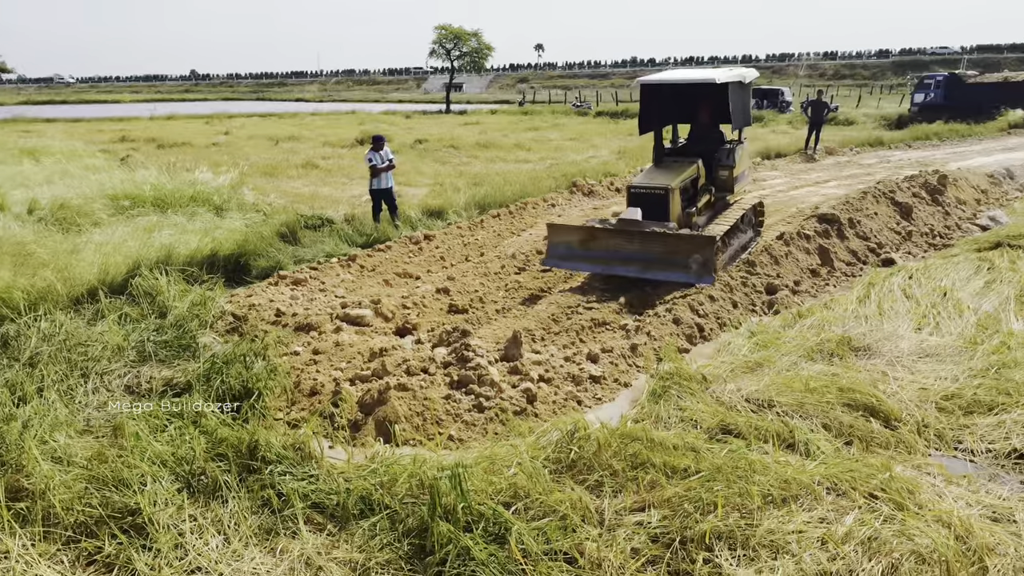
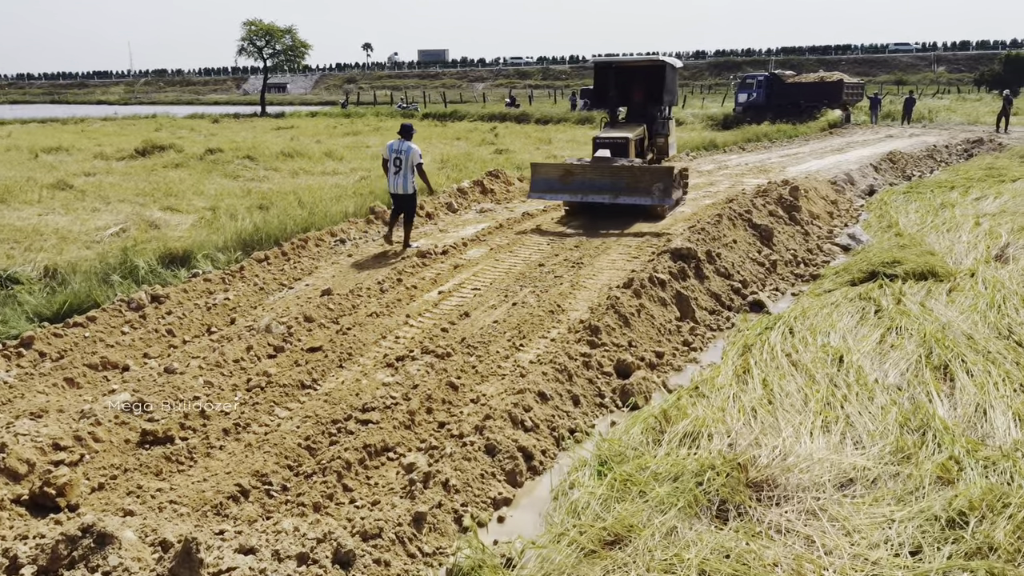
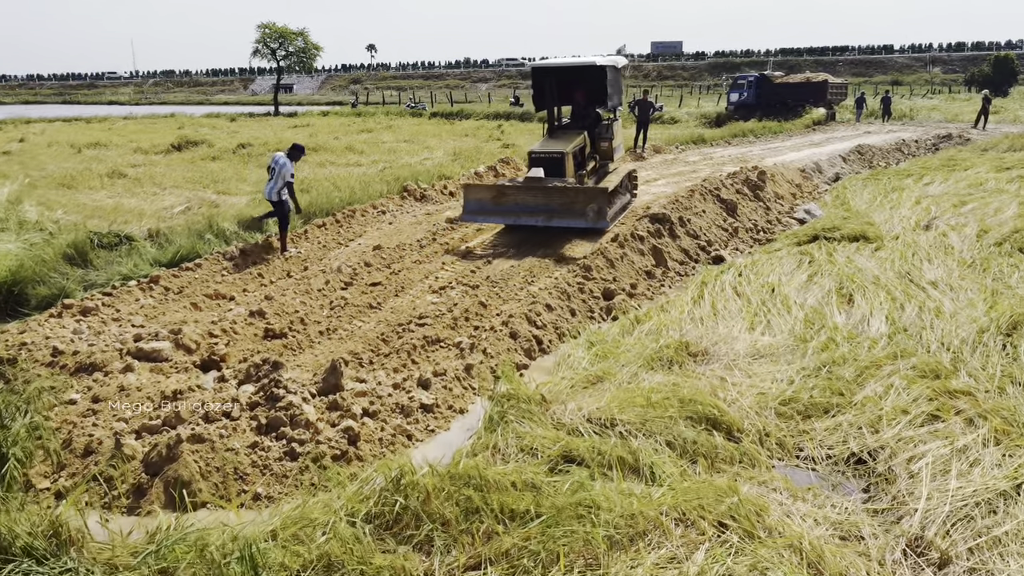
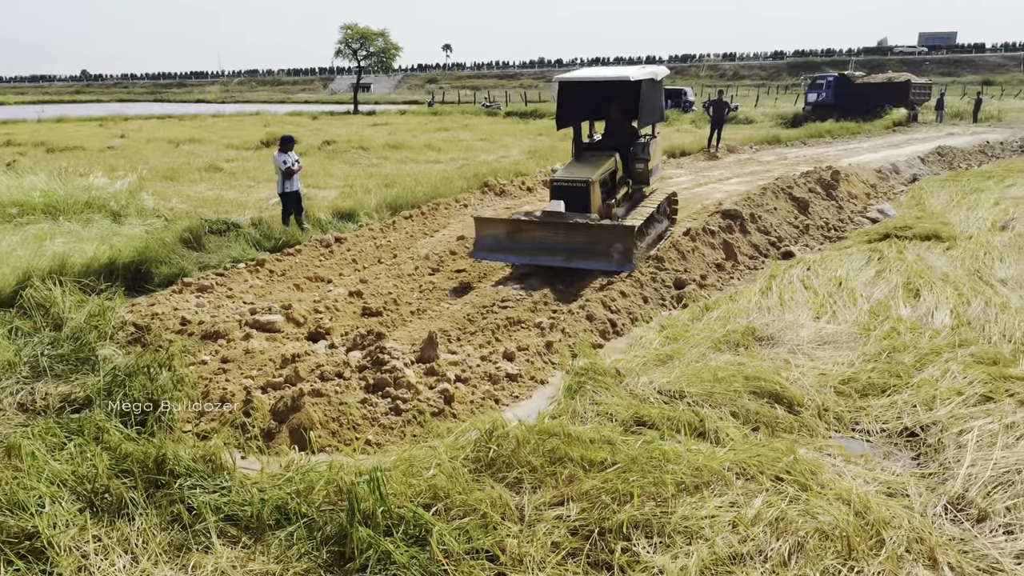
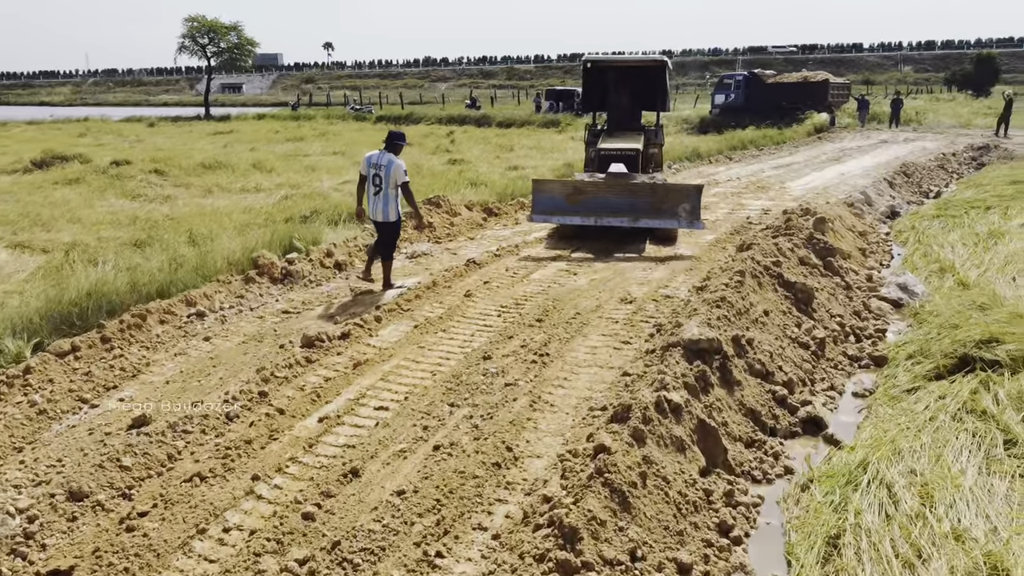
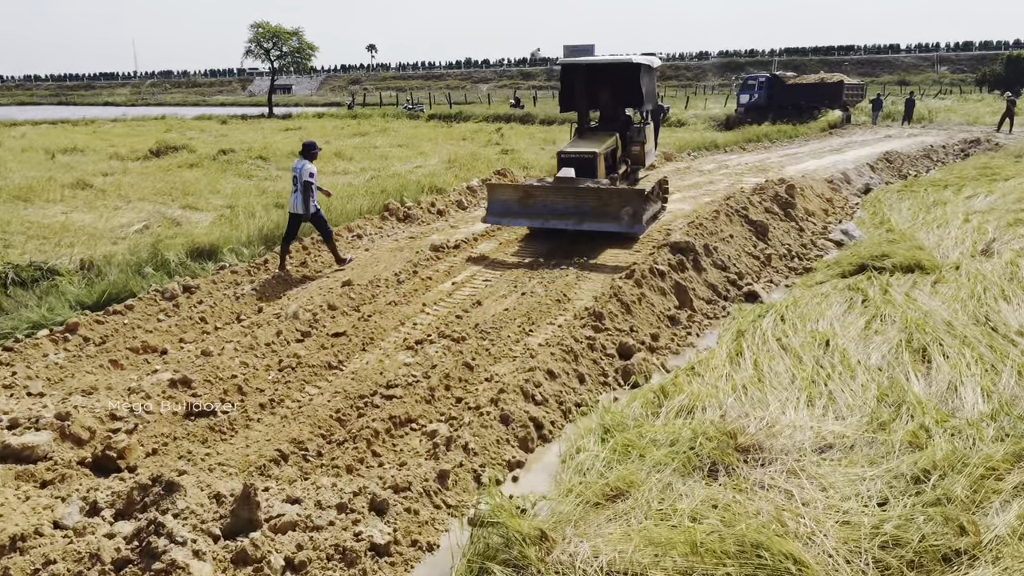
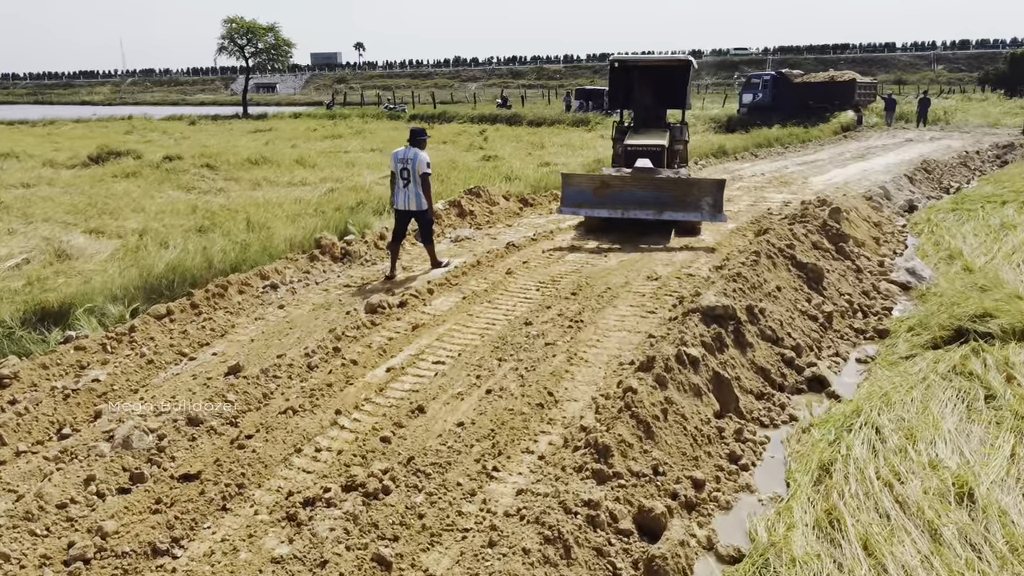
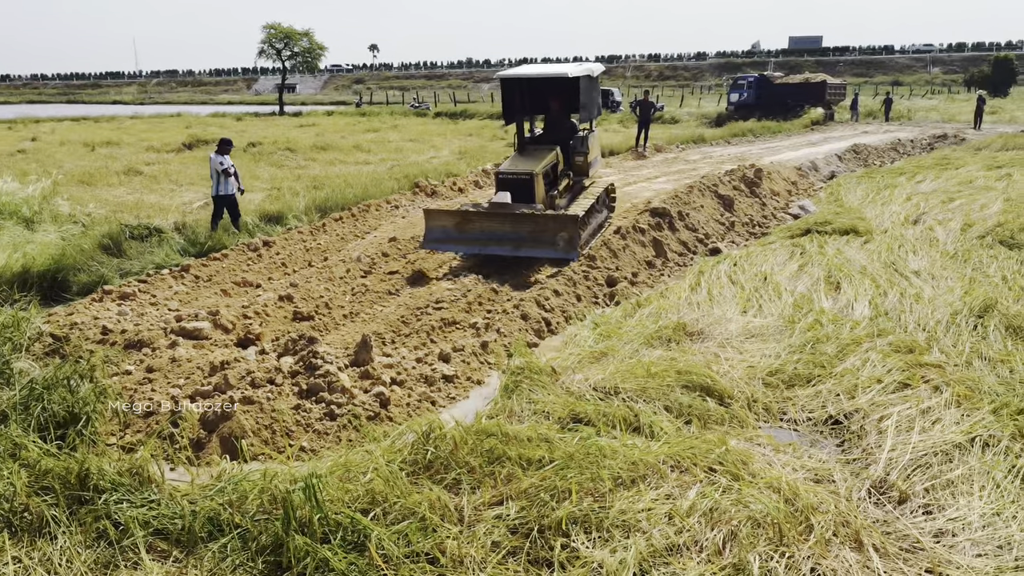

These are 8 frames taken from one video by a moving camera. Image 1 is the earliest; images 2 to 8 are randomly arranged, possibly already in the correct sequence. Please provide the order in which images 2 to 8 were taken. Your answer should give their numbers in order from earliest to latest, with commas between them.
4, 8, 3, 6, 2, 7, 5
